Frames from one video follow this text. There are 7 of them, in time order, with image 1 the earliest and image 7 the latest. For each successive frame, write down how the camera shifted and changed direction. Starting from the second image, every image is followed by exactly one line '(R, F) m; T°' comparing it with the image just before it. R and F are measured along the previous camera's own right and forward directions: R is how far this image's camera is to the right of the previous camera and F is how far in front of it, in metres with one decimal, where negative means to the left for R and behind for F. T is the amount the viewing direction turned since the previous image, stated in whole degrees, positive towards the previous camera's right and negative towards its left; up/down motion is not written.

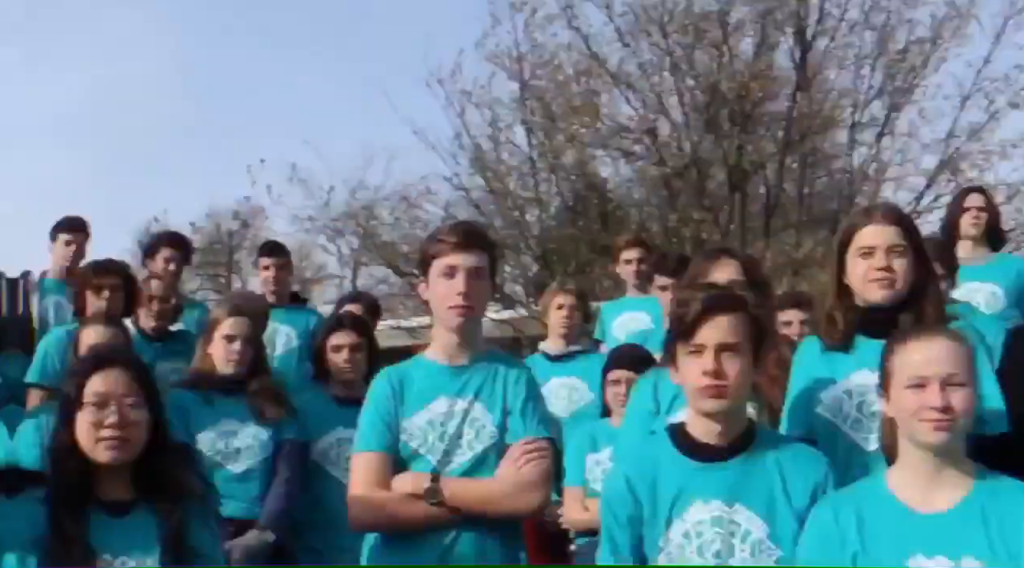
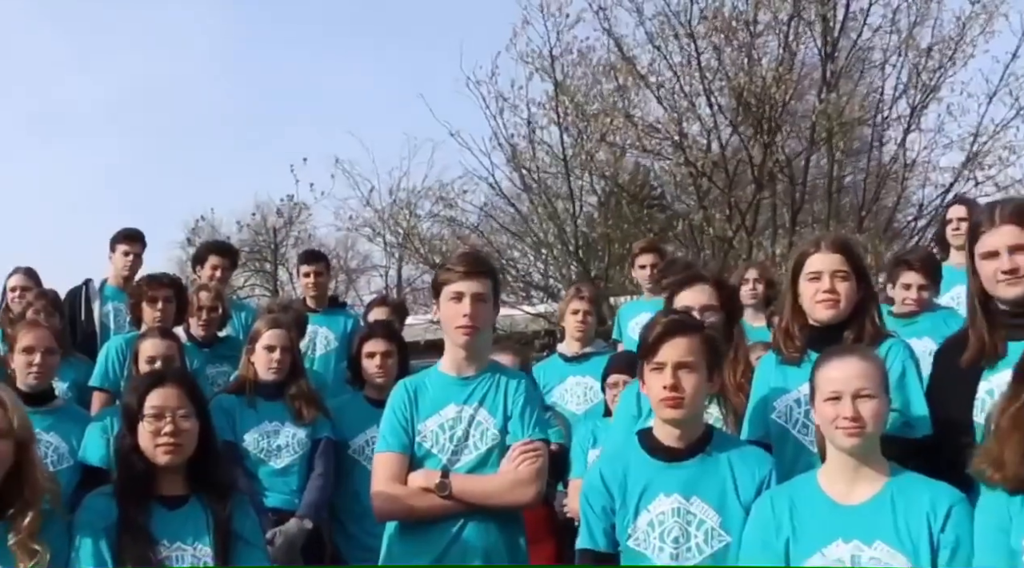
(+0.2, -0.4) m; -3°
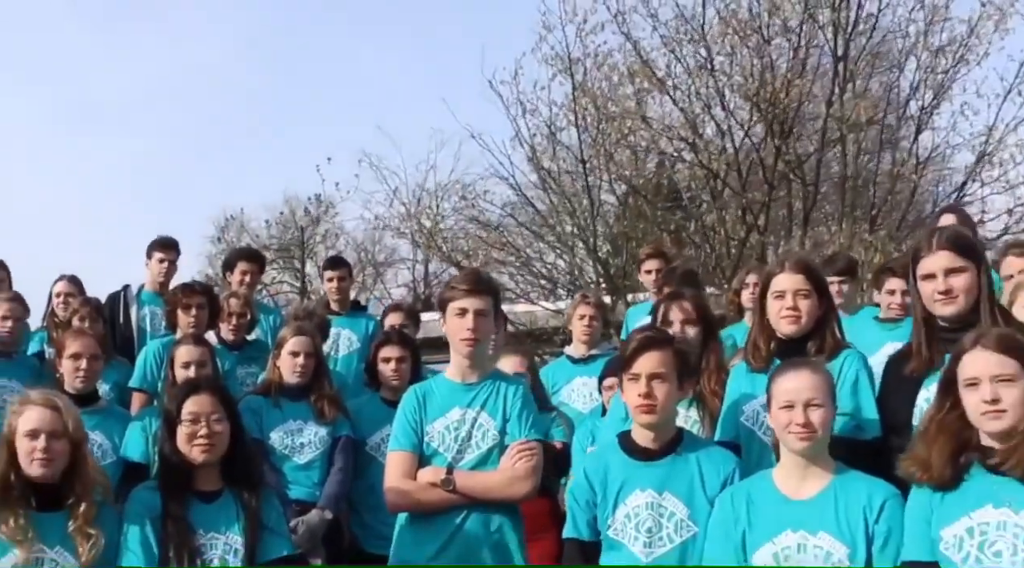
(+0.1, -0.4) m; -2°
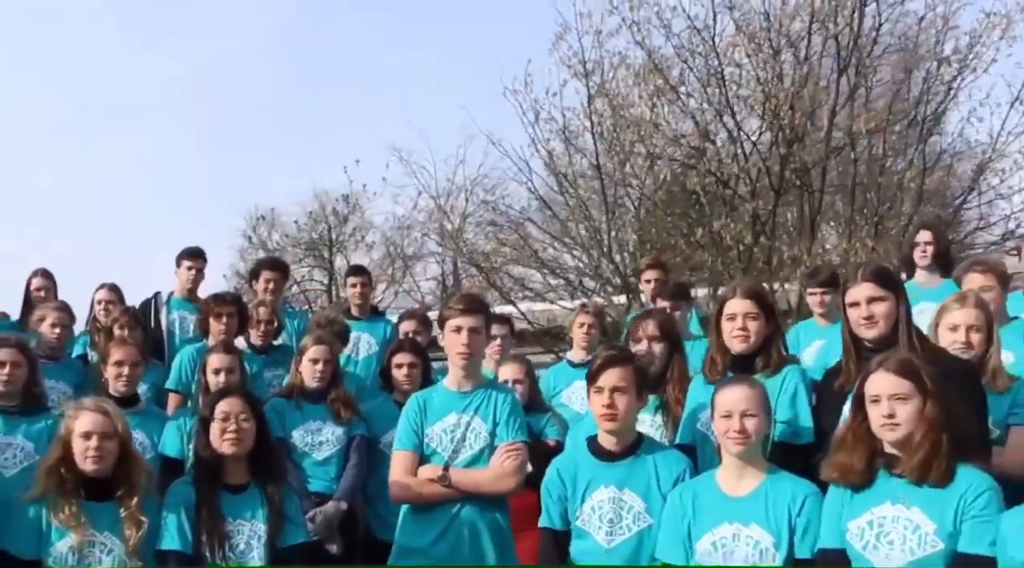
(+0.2, -0.5) m; -2°
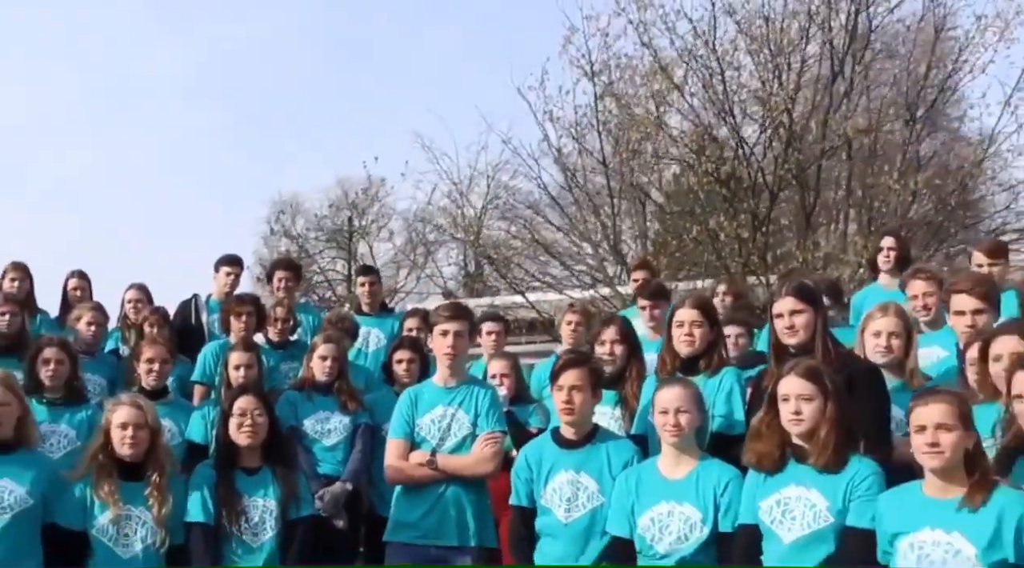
(+0.2, -0.6) m; -1°
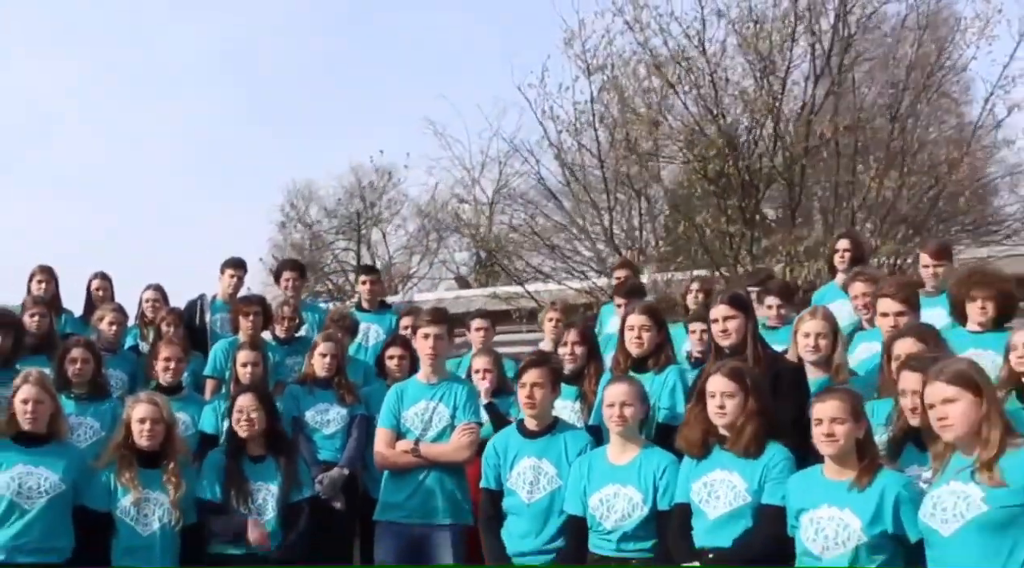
(+0.2, -0.6) m; -1°
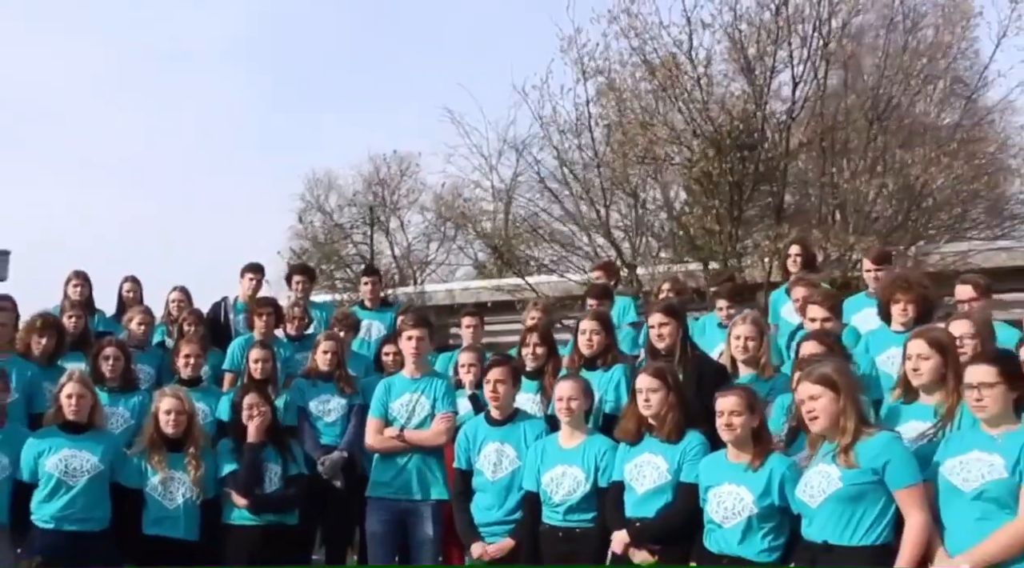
(+0.3, -0.8) m; -1°
